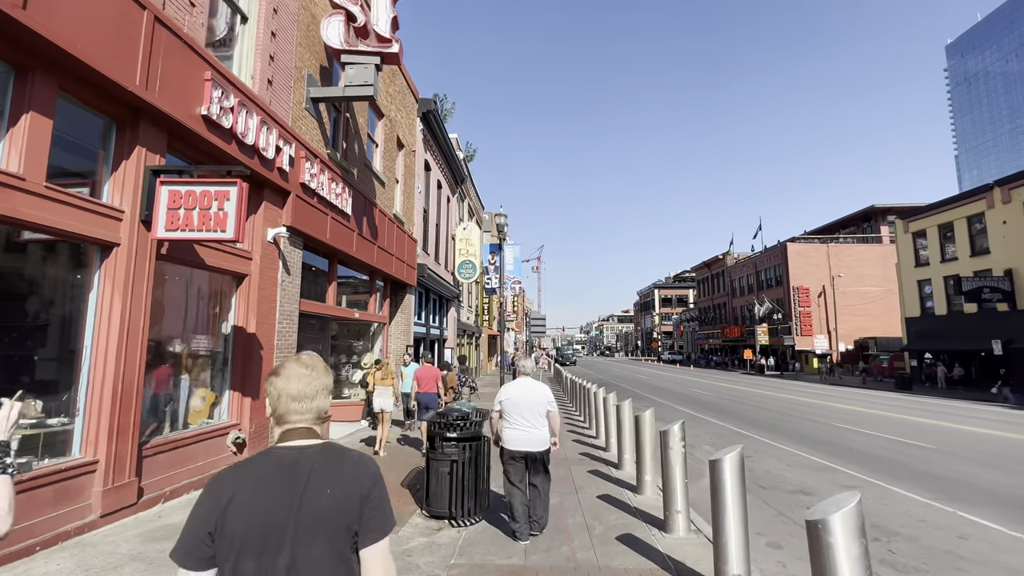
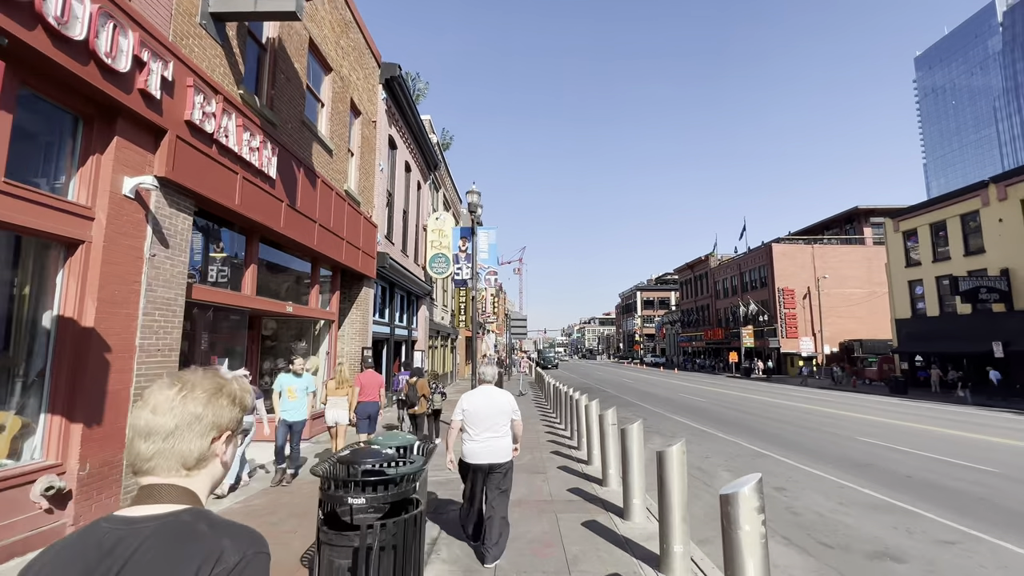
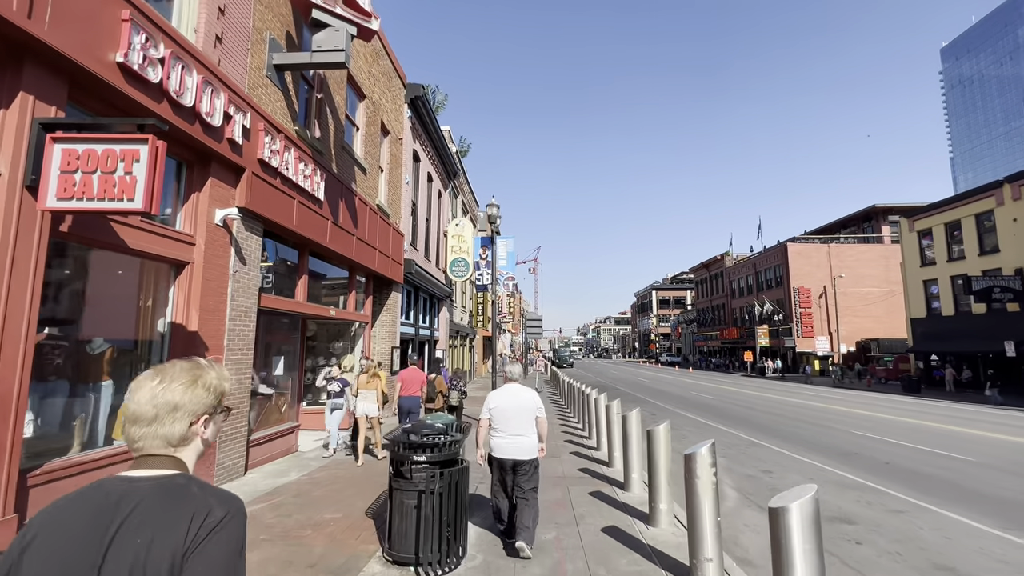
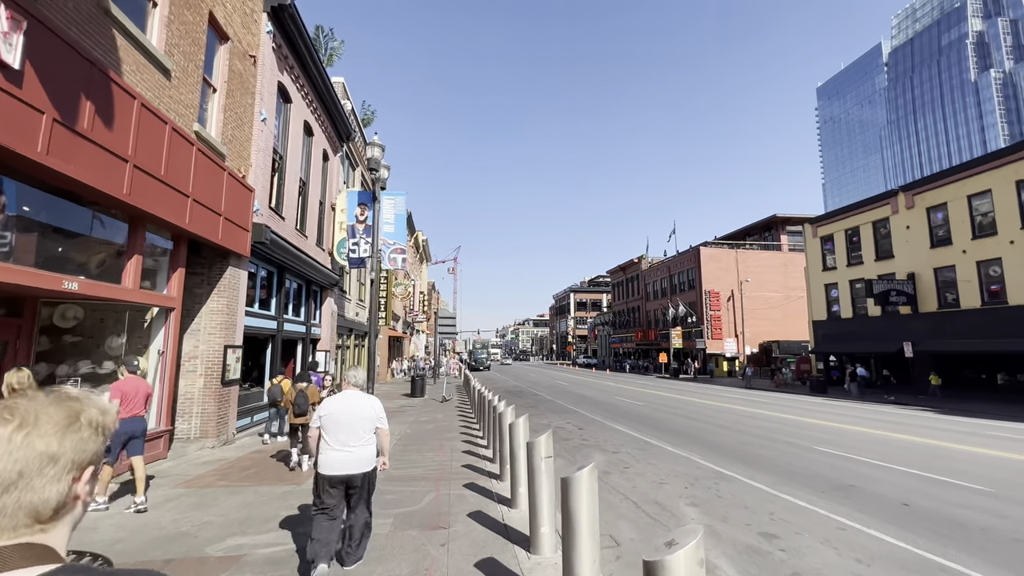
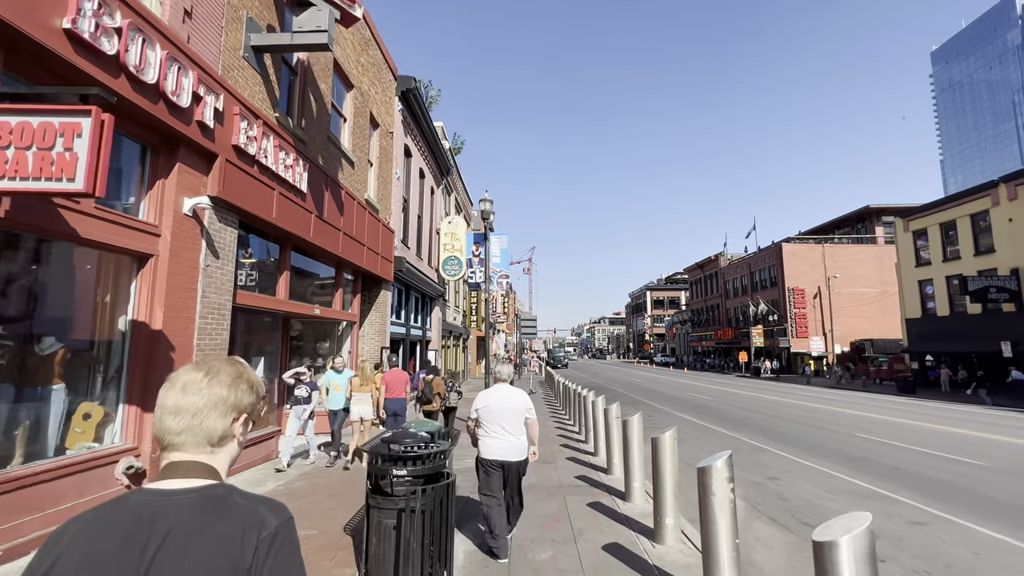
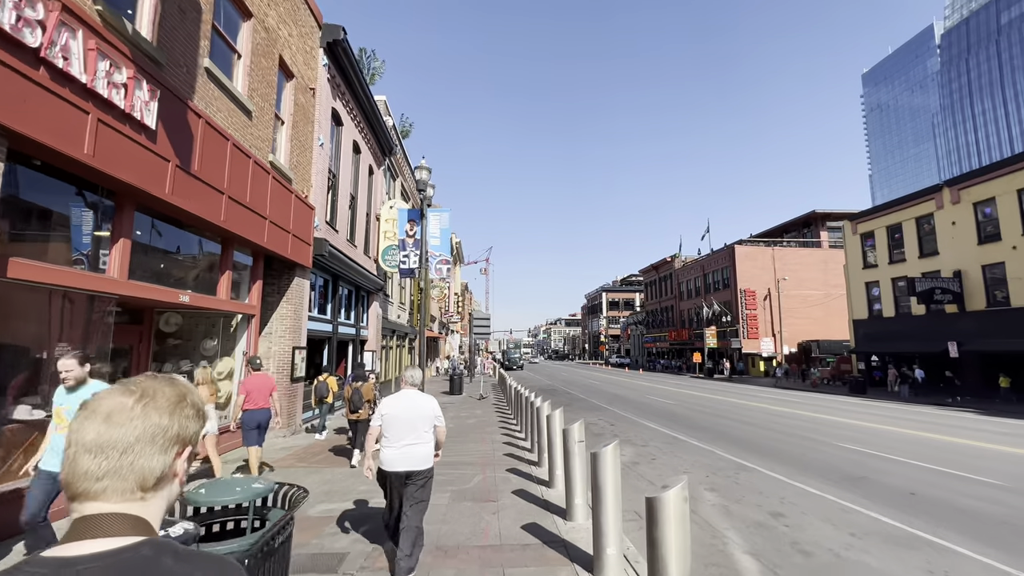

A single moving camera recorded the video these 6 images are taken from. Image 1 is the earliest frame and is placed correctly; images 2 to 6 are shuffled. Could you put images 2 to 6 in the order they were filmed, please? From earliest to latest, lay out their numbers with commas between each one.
3, 5, 2, 6, 4
